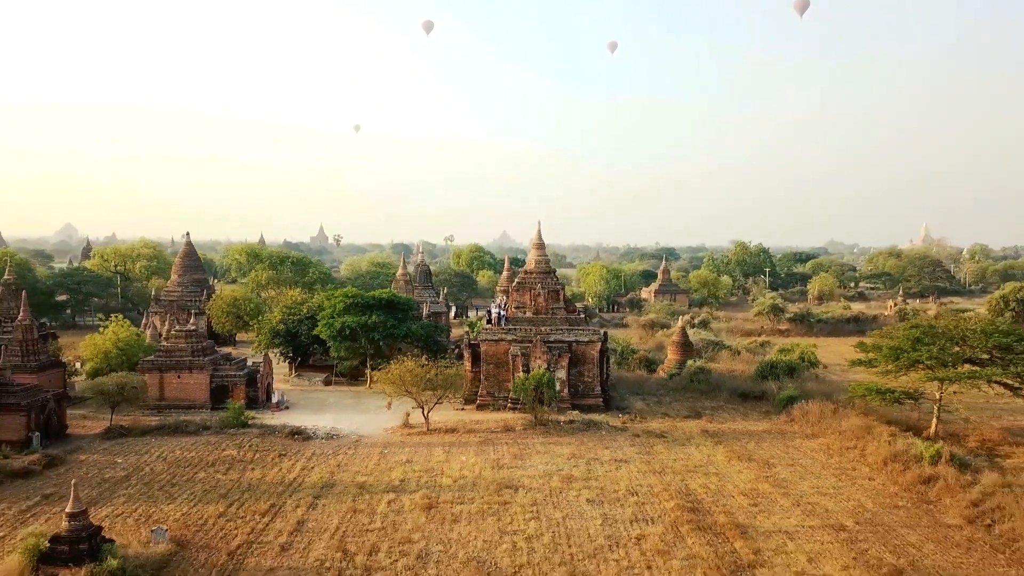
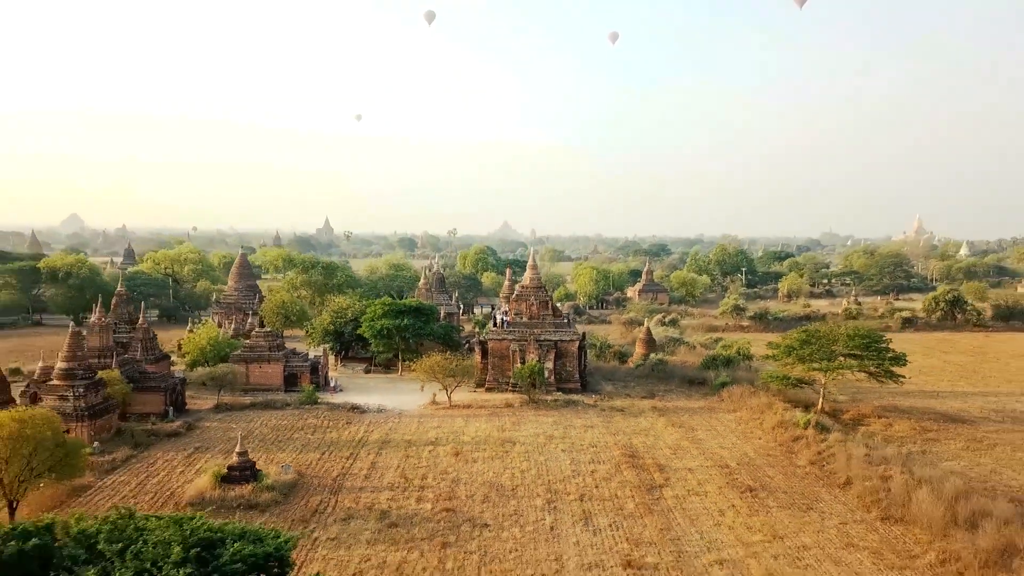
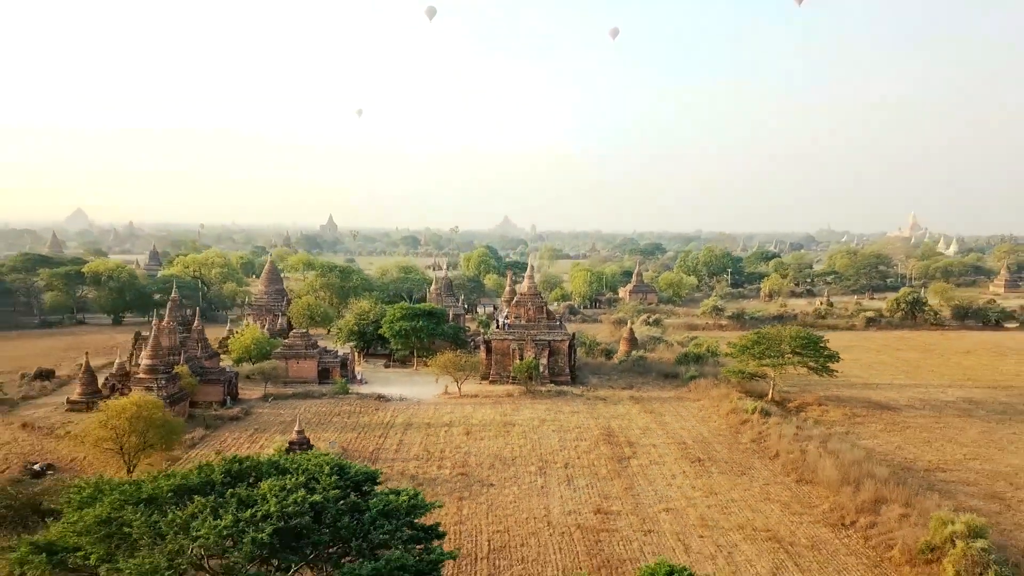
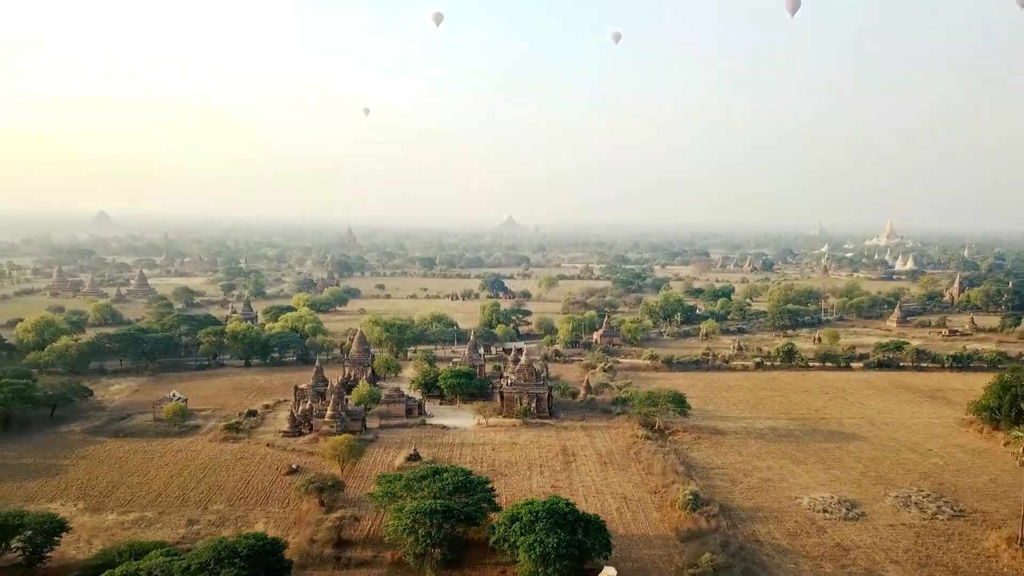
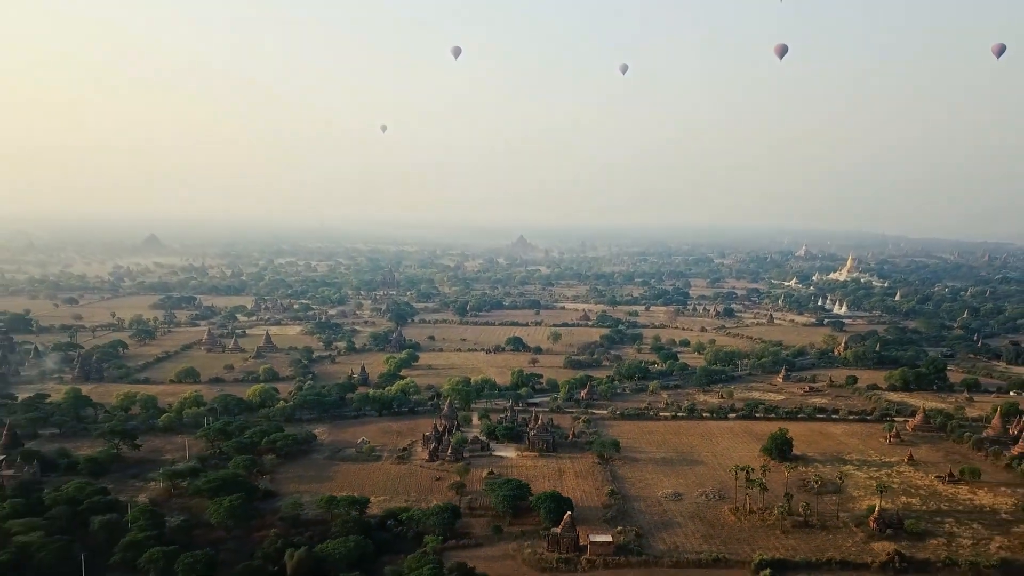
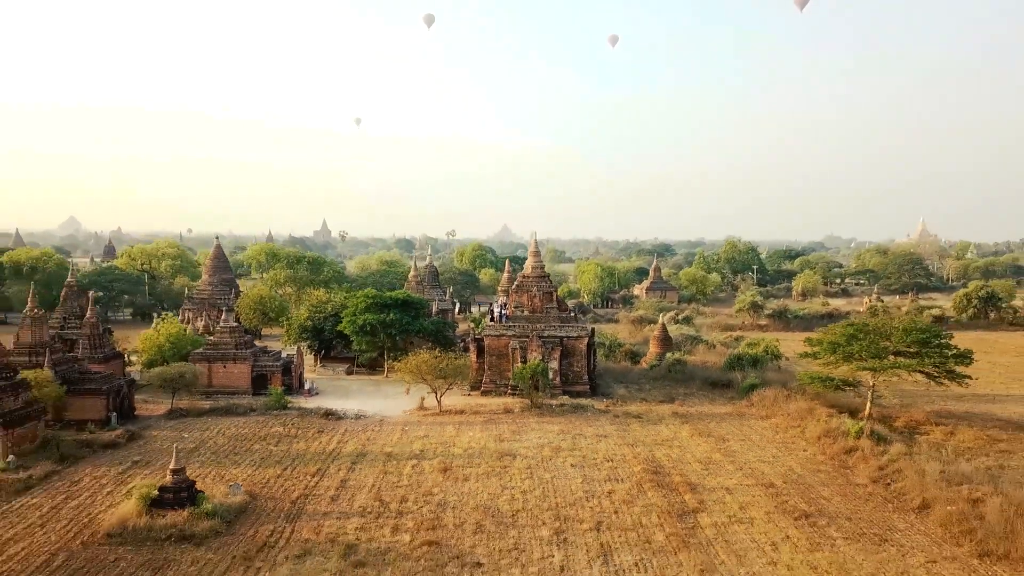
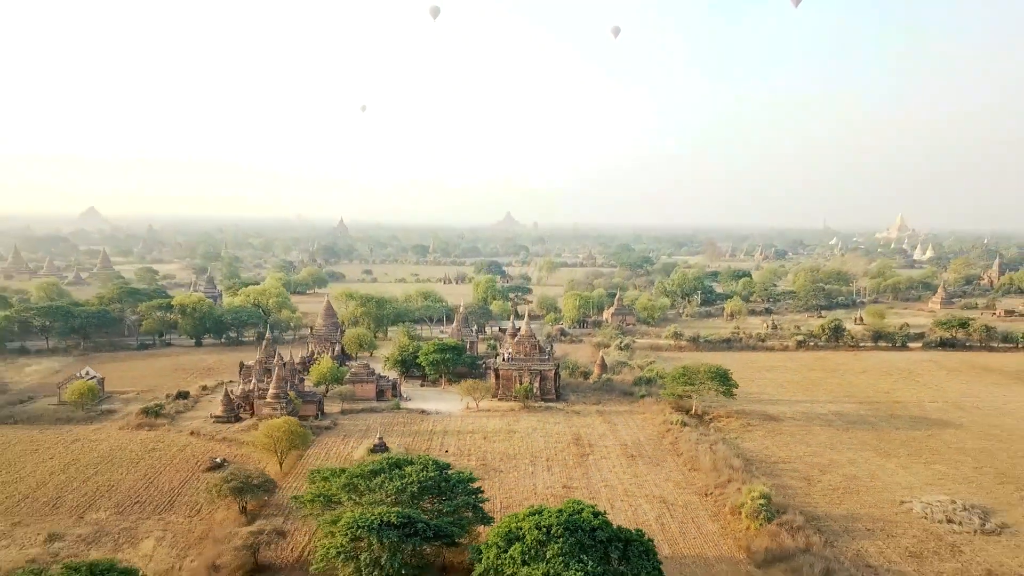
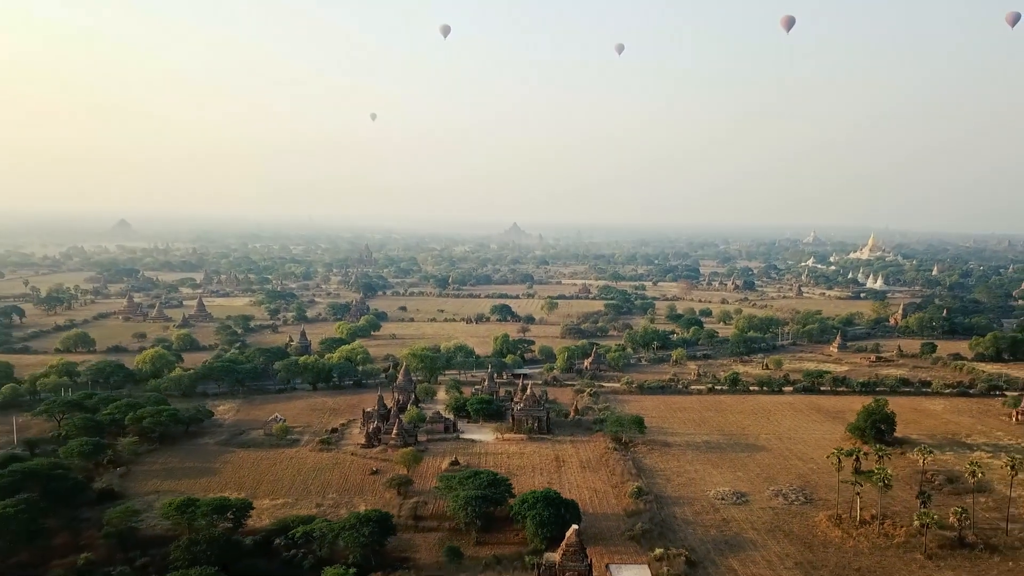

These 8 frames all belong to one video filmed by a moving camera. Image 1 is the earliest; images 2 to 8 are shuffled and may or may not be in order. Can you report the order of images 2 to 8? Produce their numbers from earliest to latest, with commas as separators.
6, 2, 3, 7, 4, 8, 5
